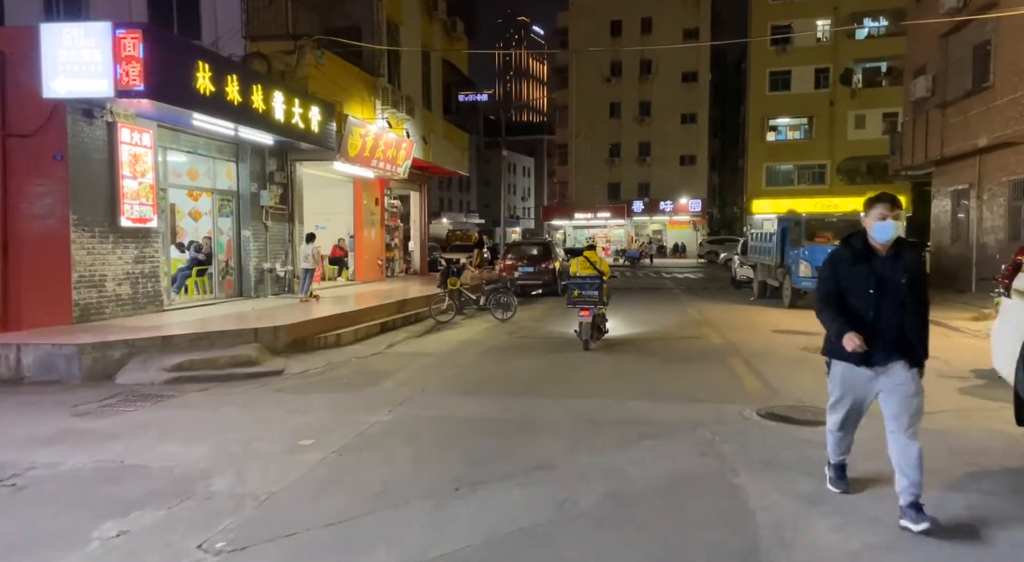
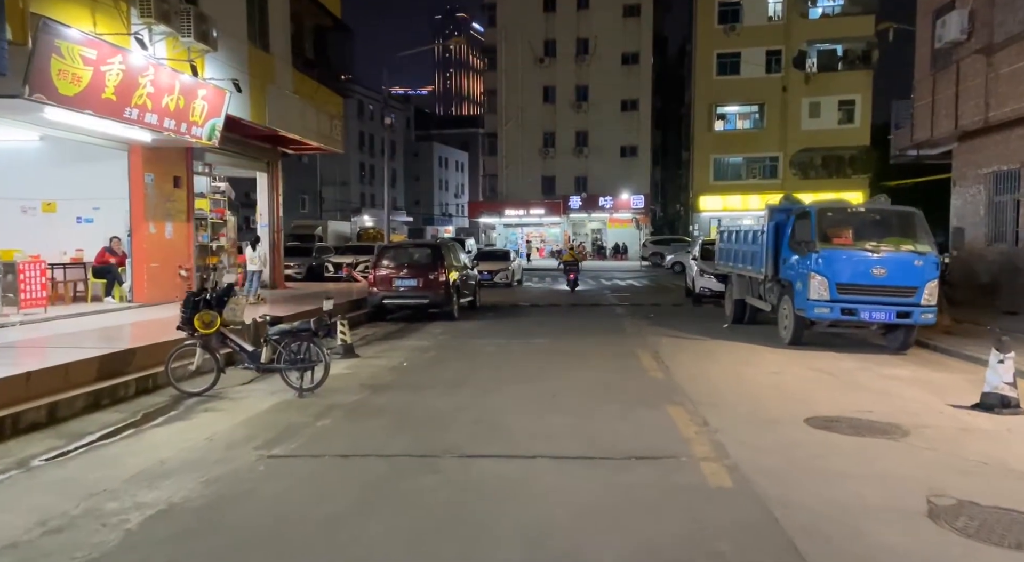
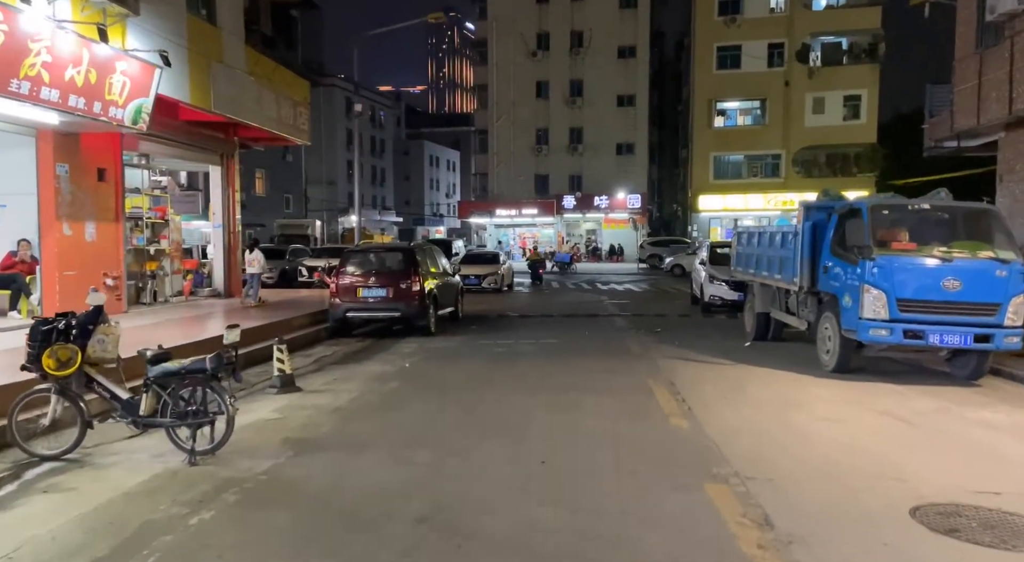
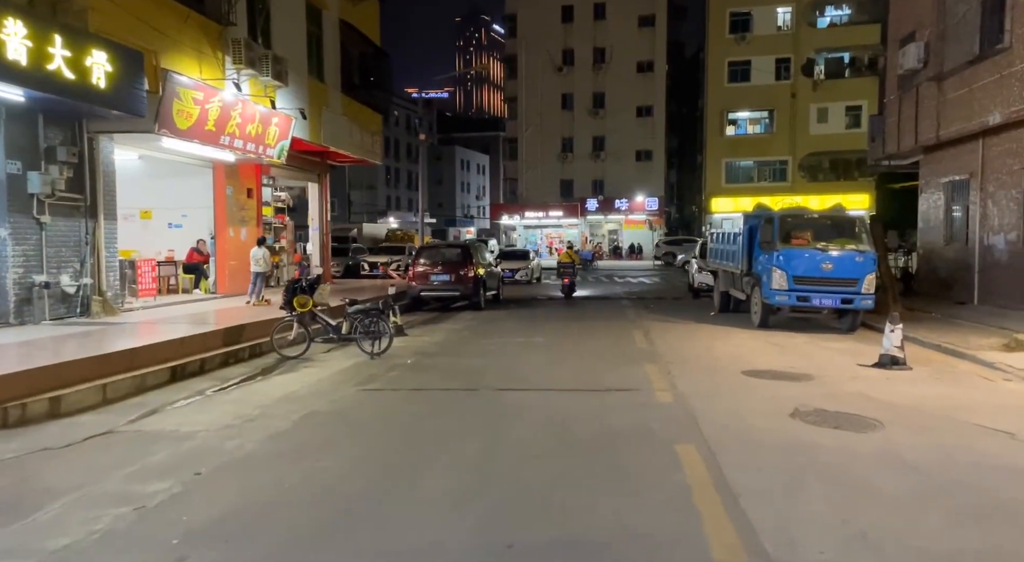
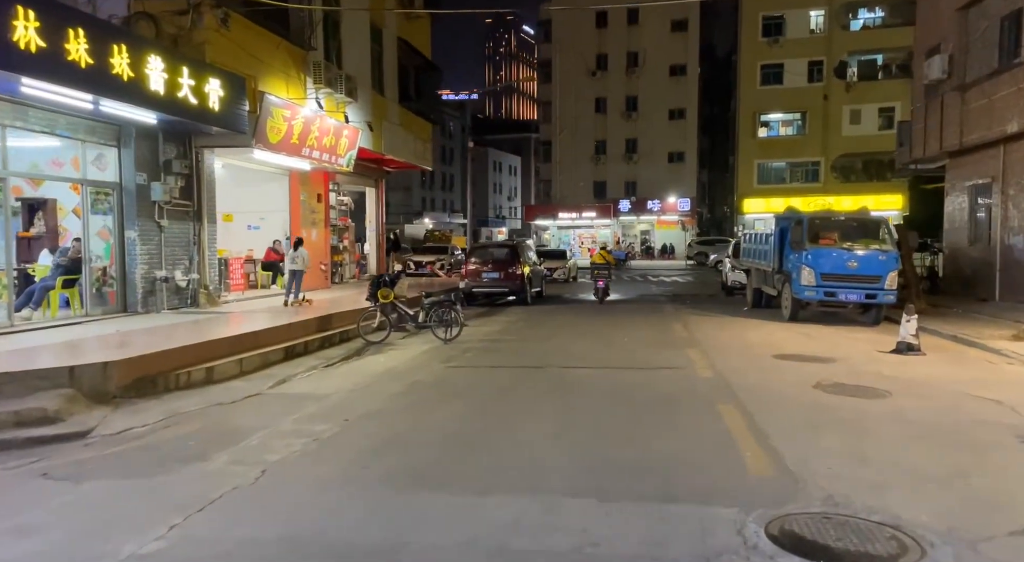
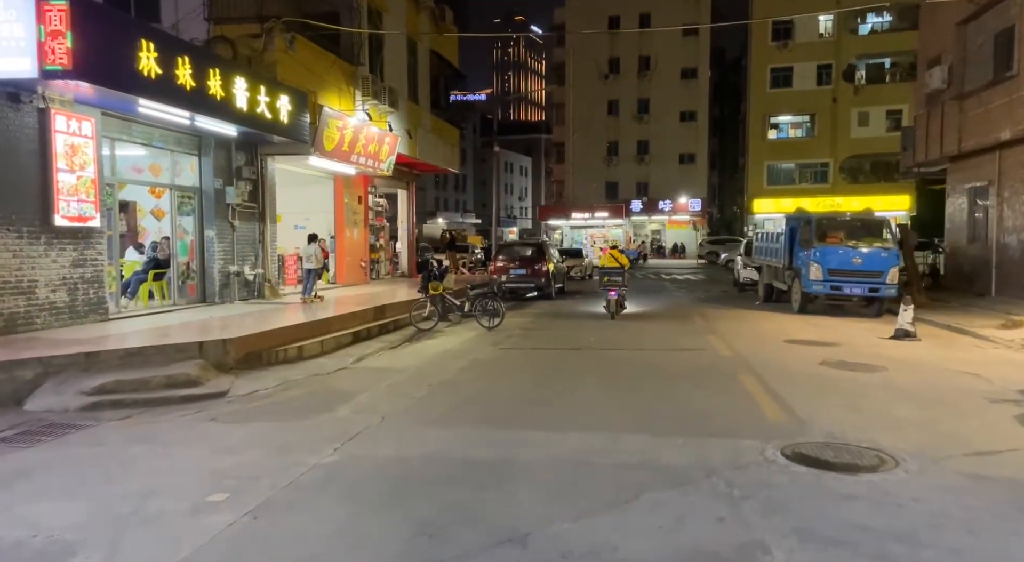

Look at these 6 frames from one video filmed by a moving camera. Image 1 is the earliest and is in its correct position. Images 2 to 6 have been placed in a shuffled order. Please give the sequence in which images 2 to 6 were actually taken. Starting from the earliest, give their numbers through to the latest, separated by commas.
6, 5, 4, 2, 3
